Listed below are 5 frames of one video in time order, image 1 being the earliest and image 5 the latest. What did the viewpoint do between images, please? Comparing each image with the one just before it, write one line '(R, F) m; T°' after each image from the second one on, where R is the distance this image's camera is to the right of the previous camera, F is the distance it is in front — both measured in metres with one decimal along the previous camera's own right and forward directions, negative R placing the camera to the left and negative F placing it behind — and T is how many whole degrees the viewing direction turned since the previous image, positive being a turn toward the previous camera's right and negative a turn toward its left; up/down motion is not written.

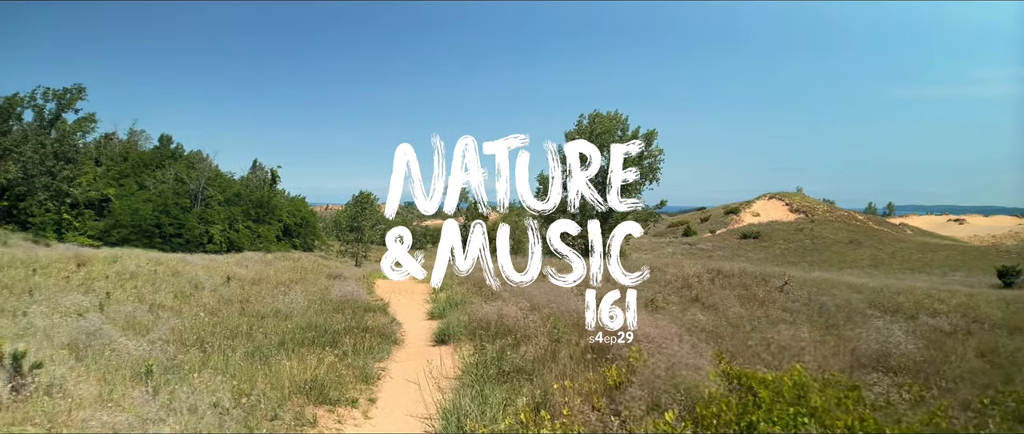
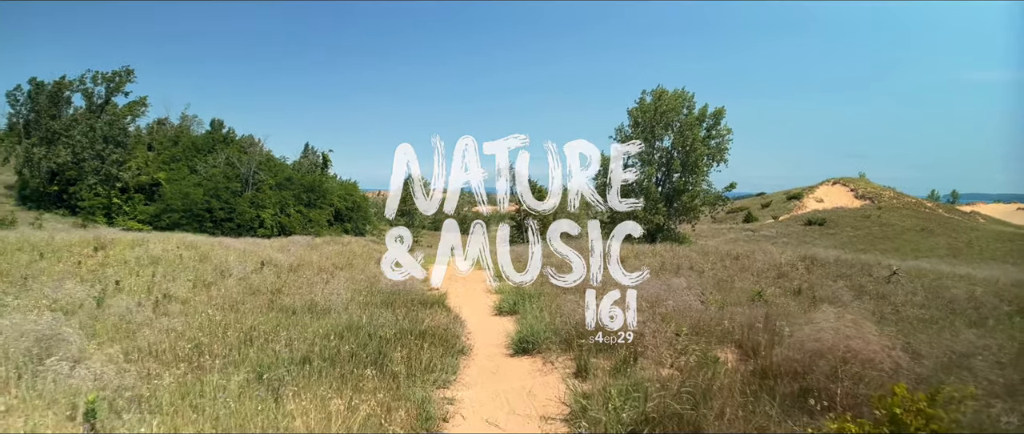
(-0.9, +2.3) m; -5°
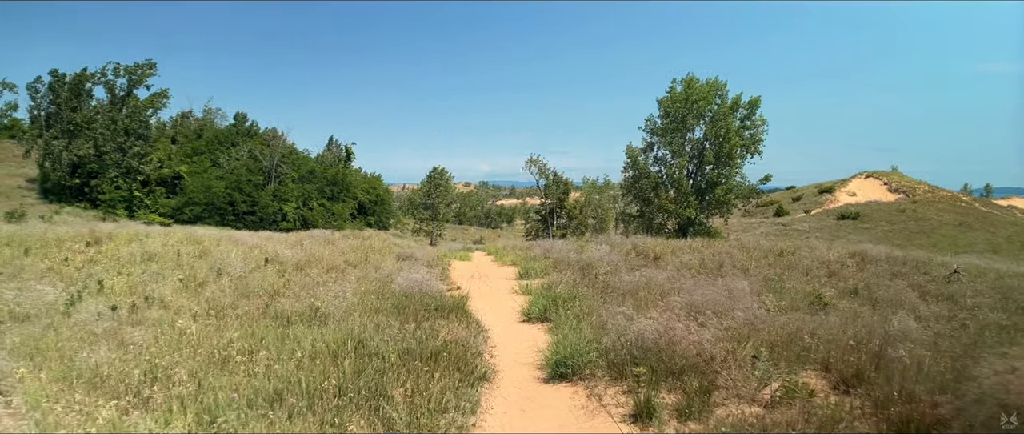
(-0.2, +1.2) m; -2°
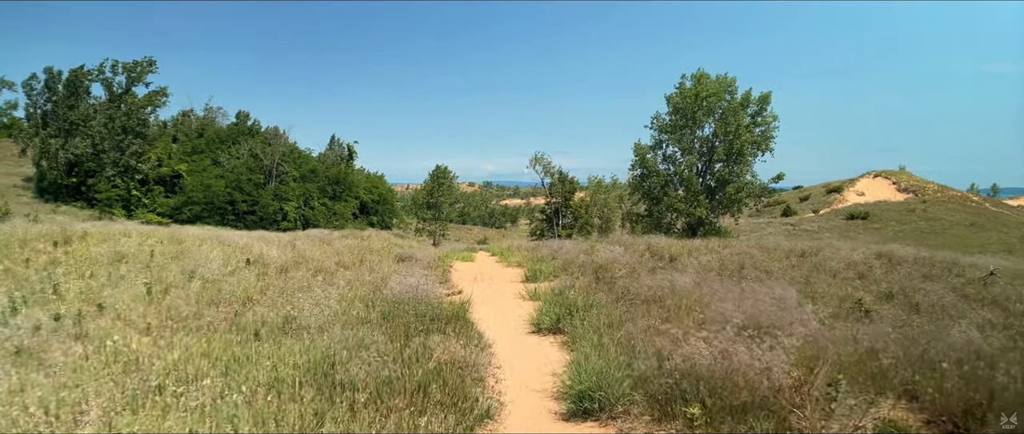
(-0.1, +1.0) m; -1°
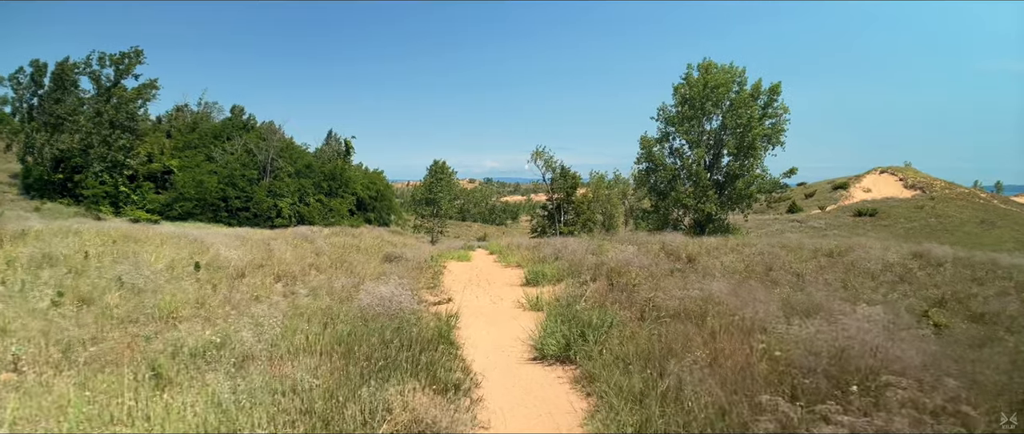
(+0.1, +1.5) m; 0°
